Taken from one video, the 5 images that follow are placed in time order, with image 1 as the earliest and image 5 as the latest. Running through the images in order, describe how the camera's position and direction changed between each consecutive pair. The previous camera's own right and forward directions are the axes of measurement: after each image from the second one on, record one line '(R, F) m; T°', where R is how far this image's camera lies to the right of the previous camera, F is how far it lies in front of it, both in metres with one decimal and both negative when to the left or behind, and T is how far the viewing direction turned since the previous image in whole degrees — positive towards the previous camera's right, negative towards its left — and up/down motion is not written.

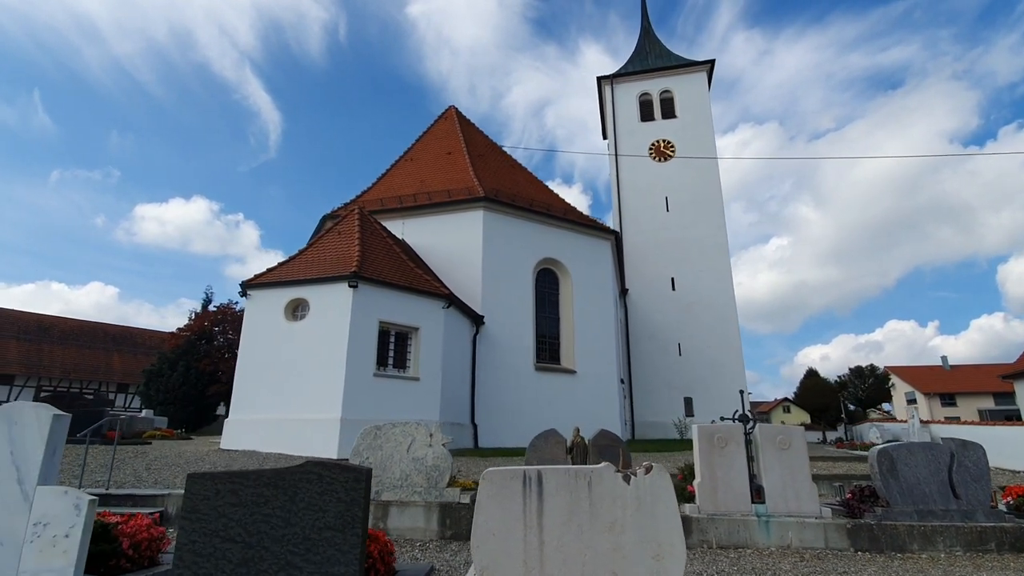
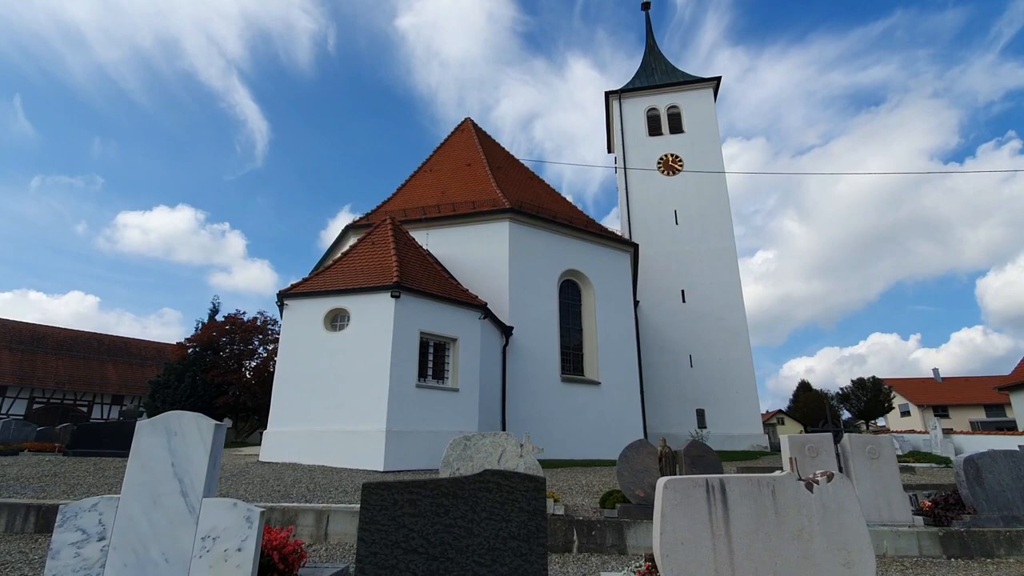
(-1.1, 0.0) m; +2°
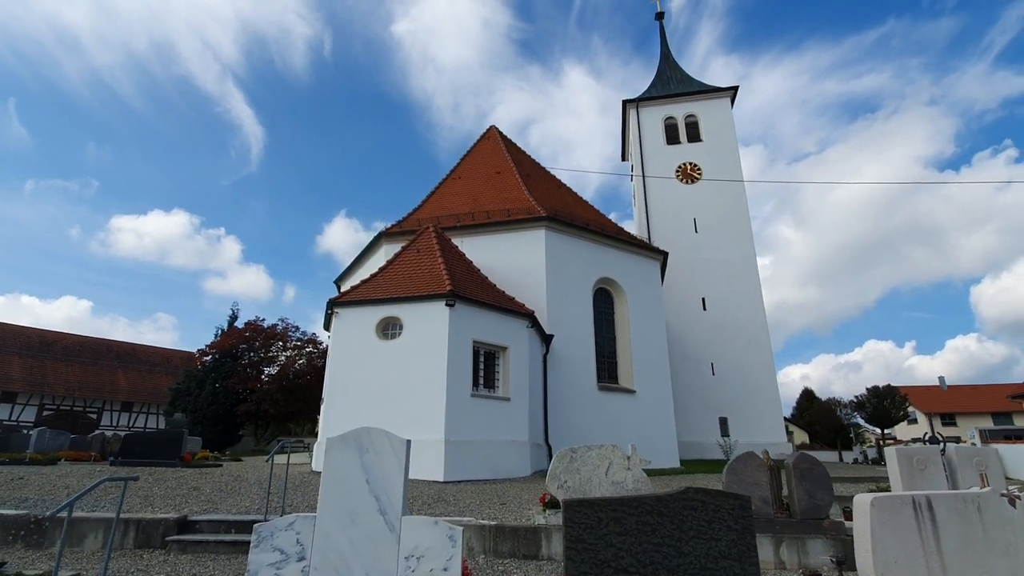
(-1.2, 0.0) m; +1°
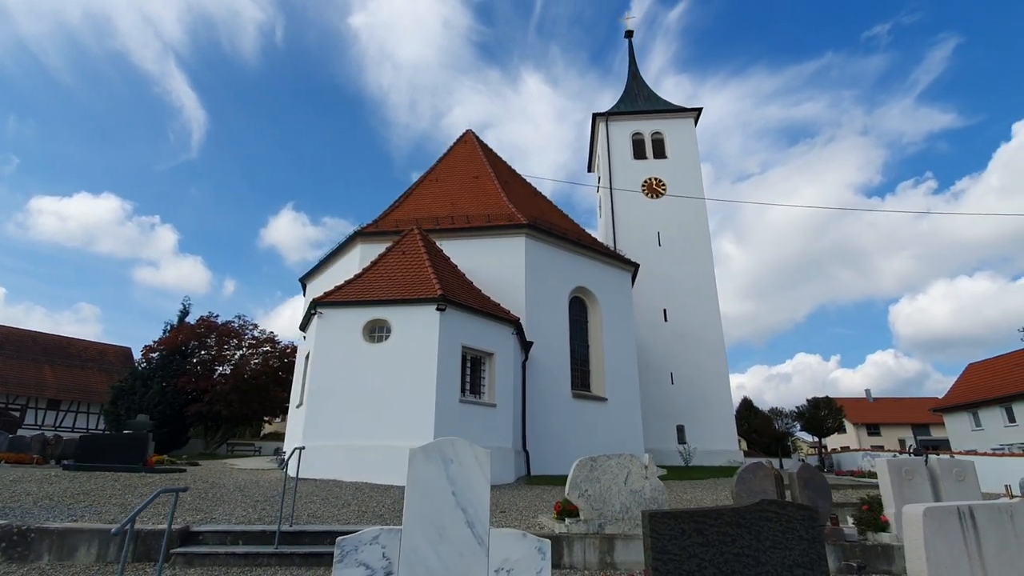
(-0.8, 0.0) m; +6°
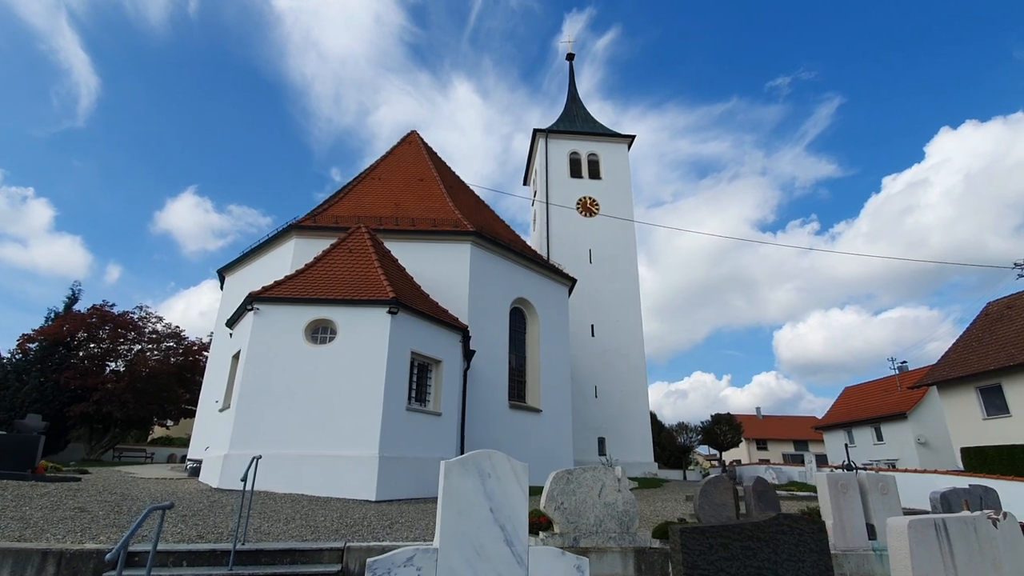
(-0.8, +0.1) m; +9°
